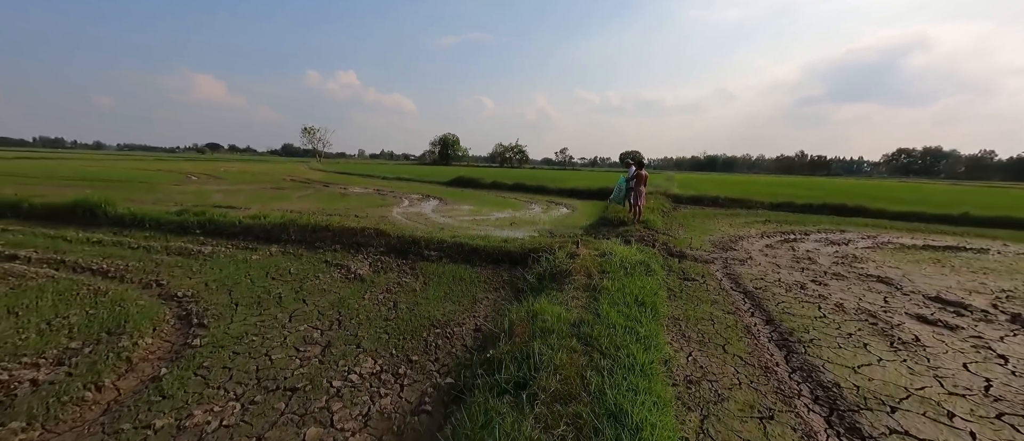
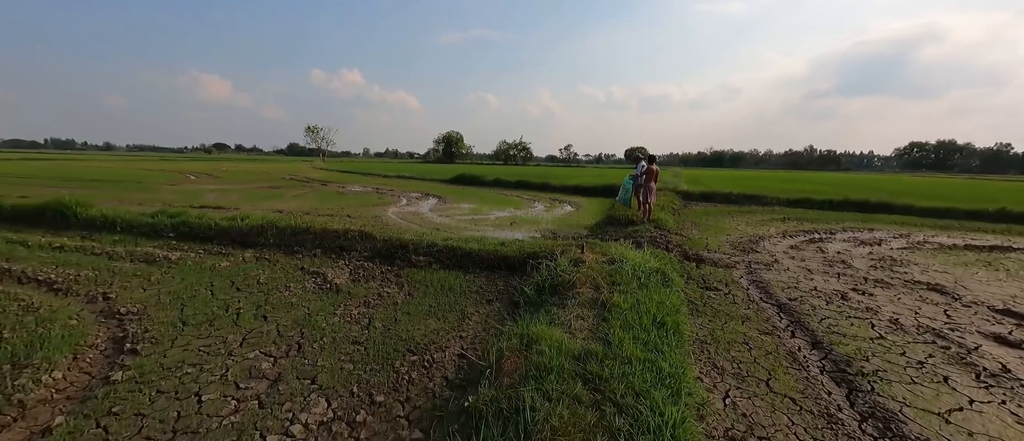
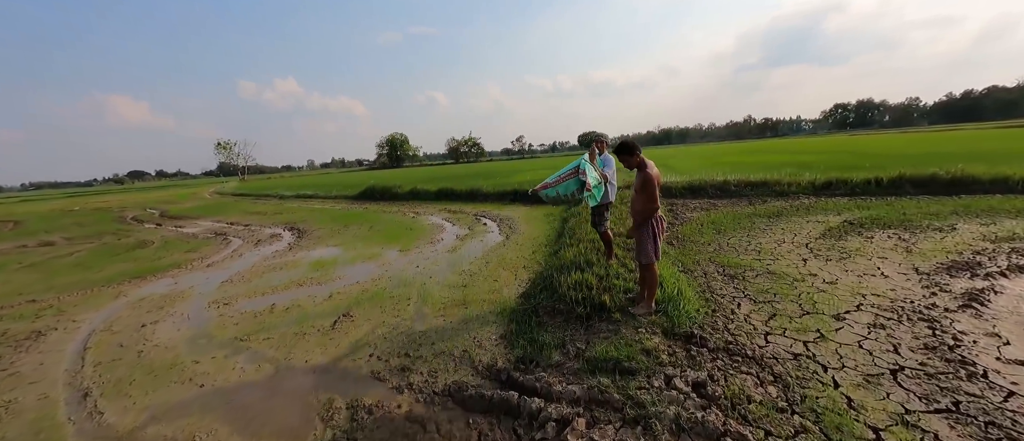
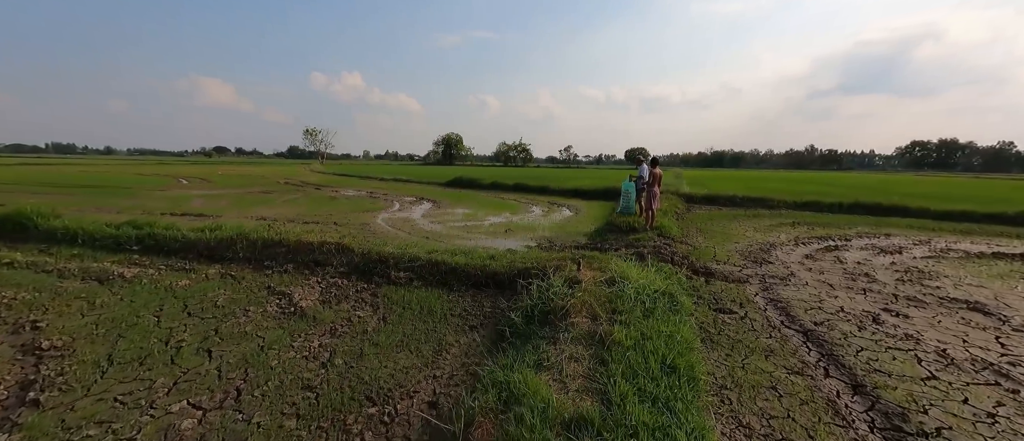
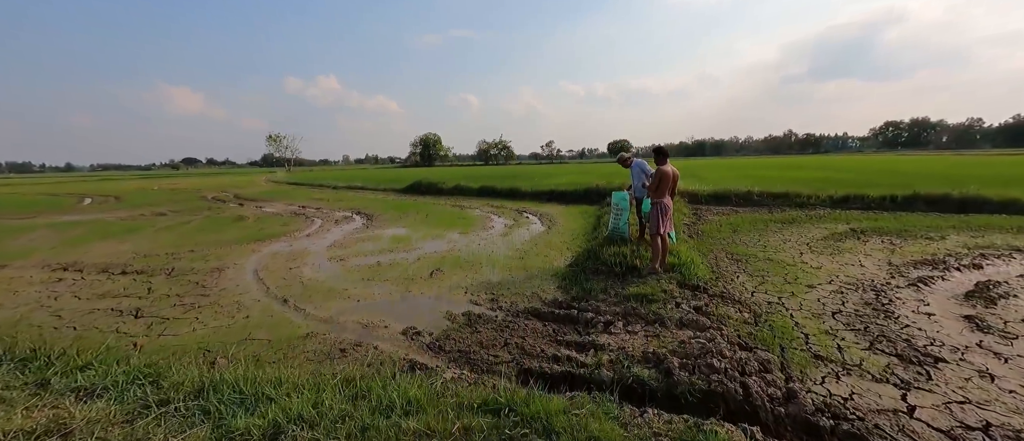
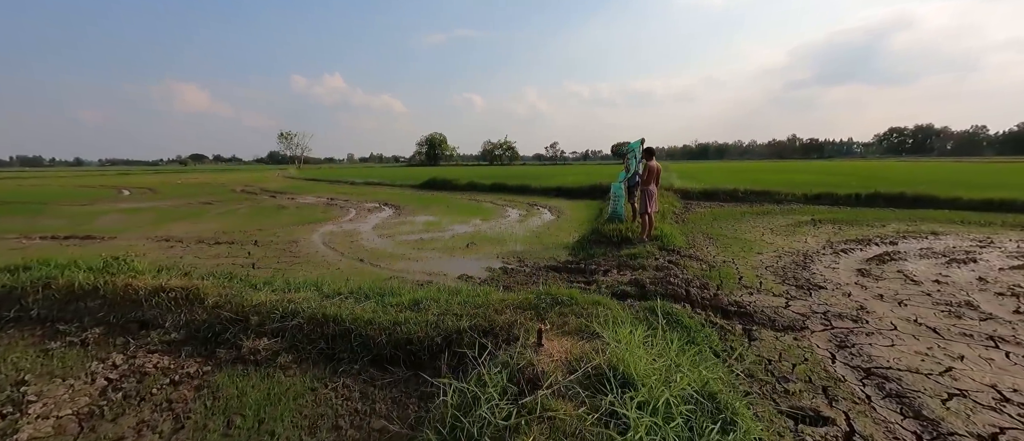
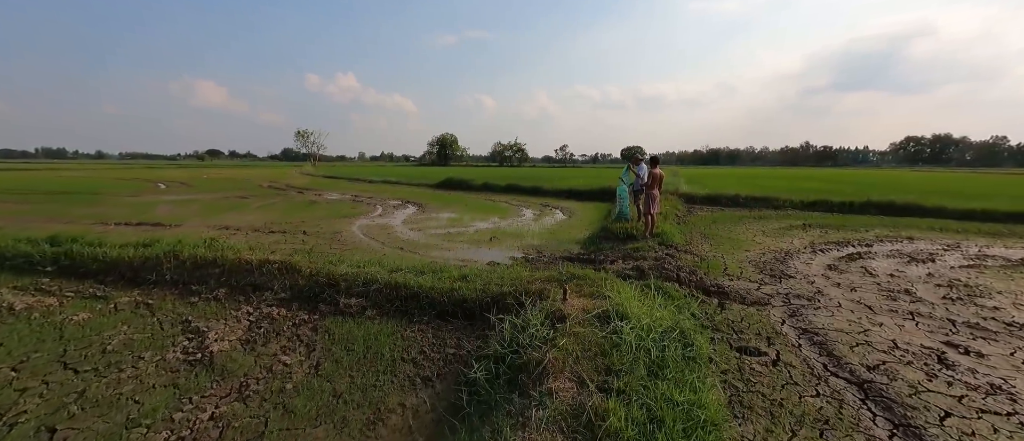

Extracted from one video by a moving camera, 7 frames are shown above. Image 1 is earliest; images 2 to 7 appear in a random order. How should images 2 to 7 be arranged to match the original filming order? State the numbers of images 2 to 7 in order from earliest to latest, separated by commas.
2, 4, 7, 6, 5, 3
